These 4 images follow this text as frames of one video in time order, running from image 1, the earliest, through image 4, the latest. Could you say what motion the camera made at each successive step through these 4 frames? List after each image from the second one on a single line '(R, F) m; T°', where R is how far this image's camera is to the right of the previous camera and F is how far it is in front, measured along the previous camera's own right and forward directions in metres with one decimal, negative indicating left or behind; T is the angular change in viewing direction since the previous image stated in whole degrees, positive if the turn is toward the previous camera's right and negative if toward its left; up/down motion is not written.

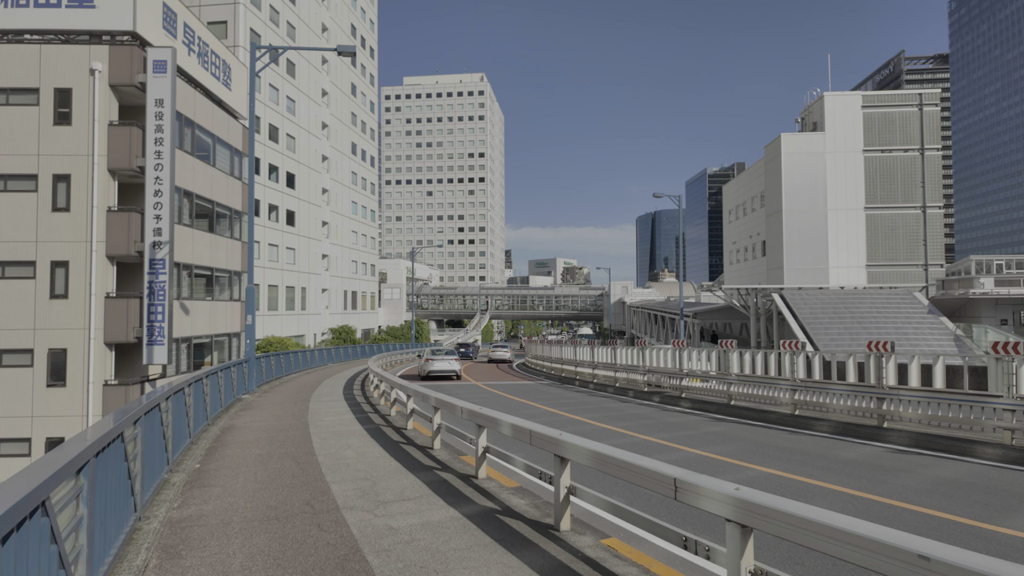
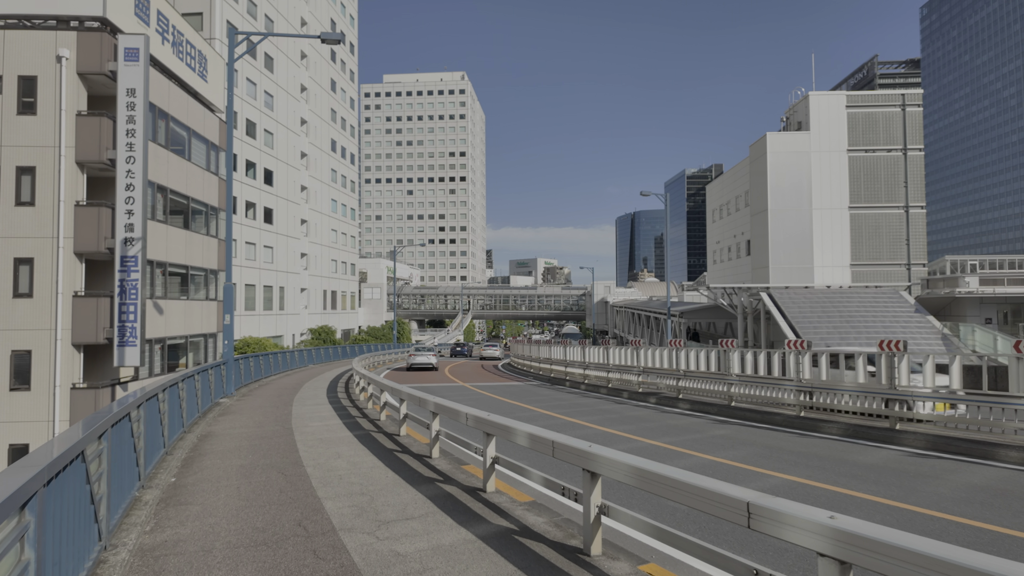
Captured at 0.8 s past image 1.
(-0.4, +0.6) m; +2°
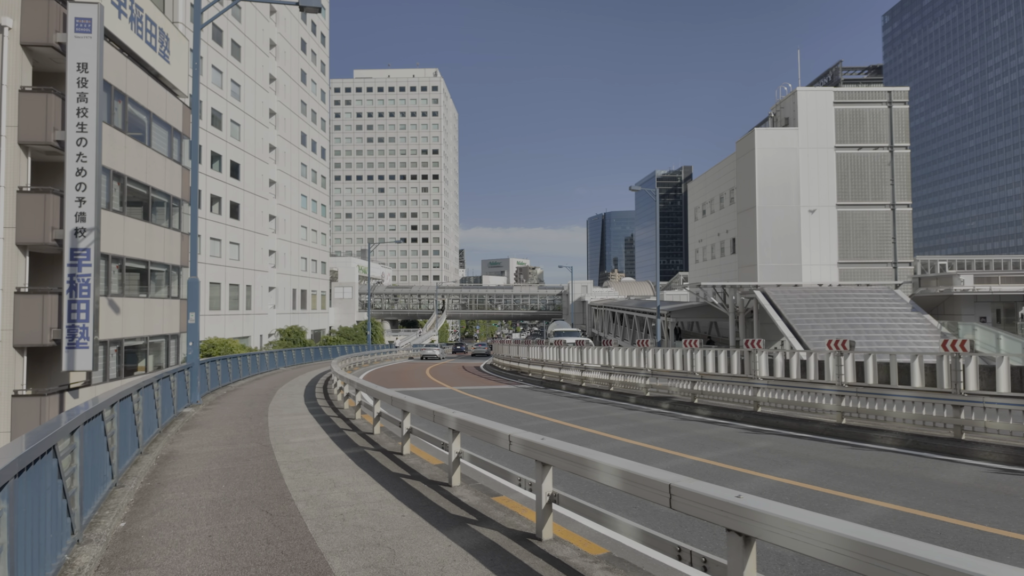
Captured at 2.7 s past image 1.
(-0.8, +1.6) m; +3°
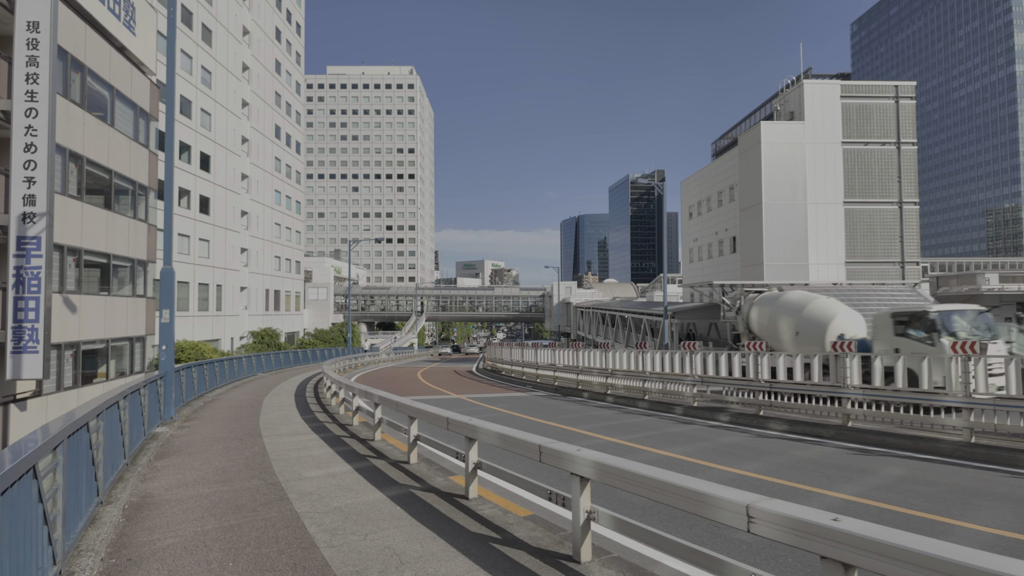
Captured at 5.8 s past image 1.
(-1.4, +2.3) m; +3°
